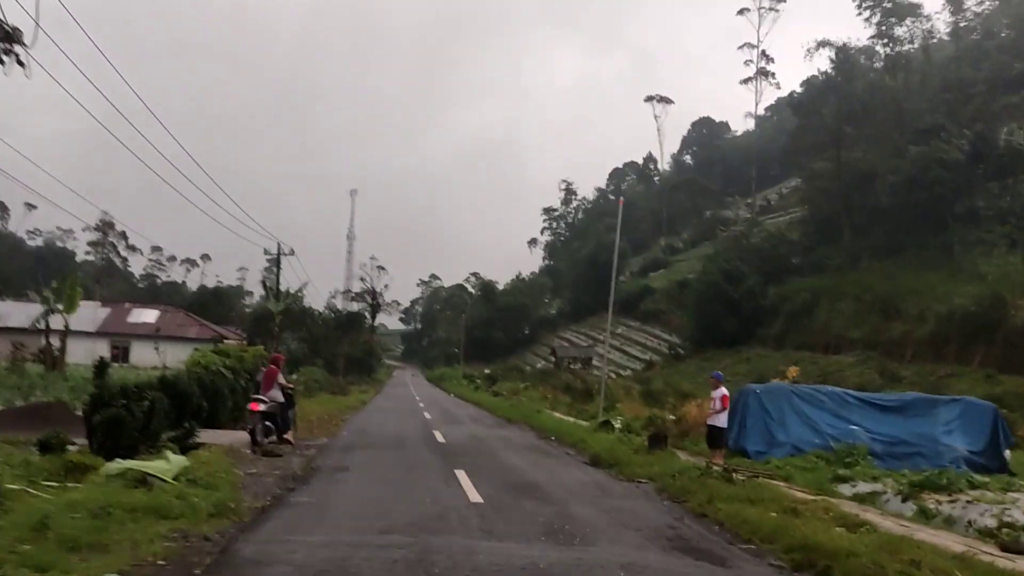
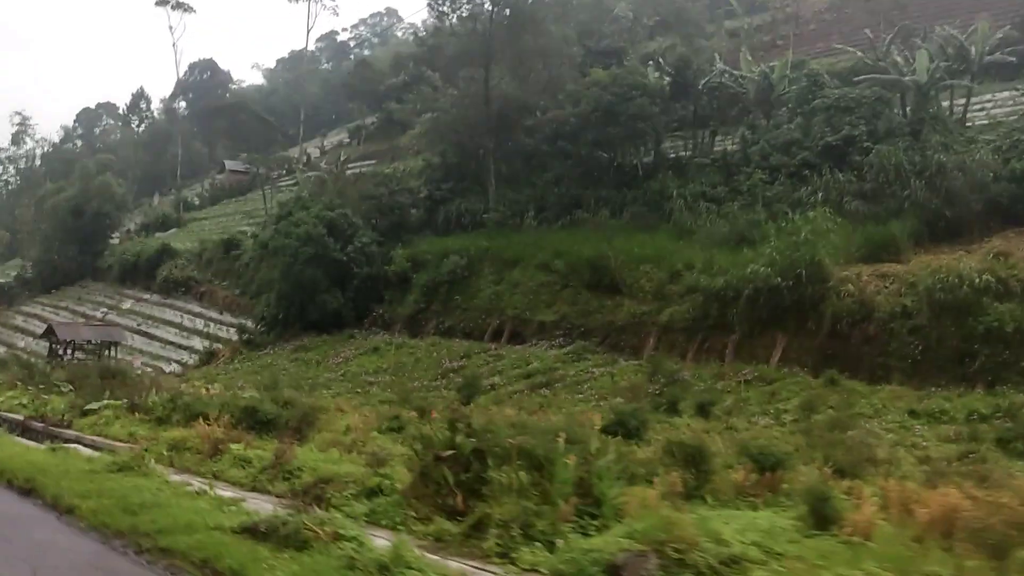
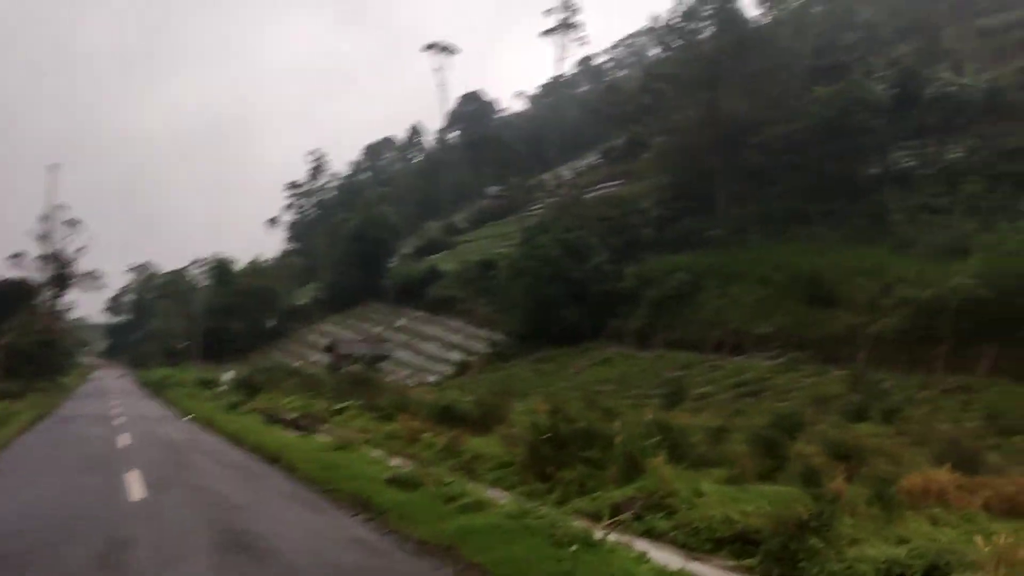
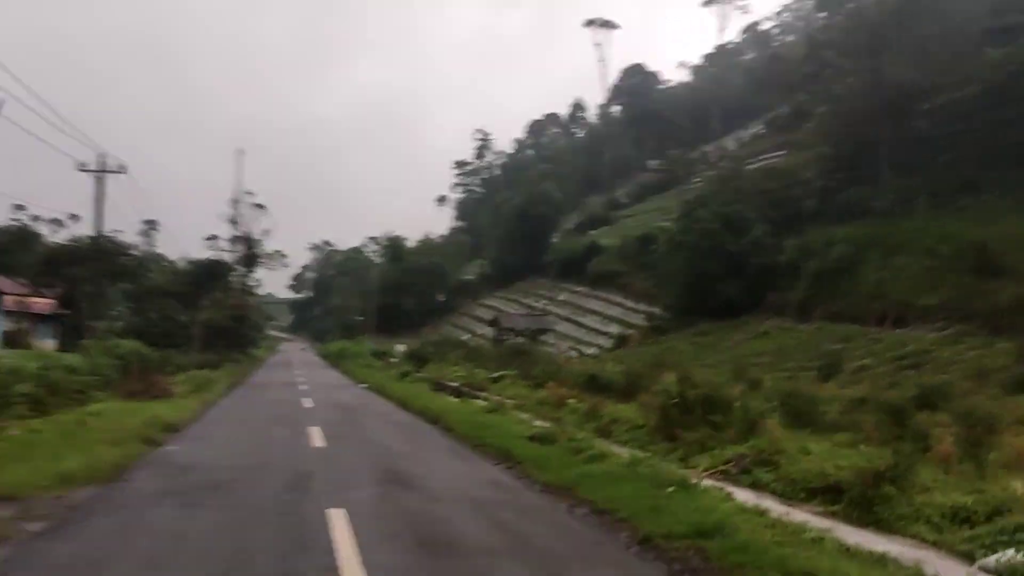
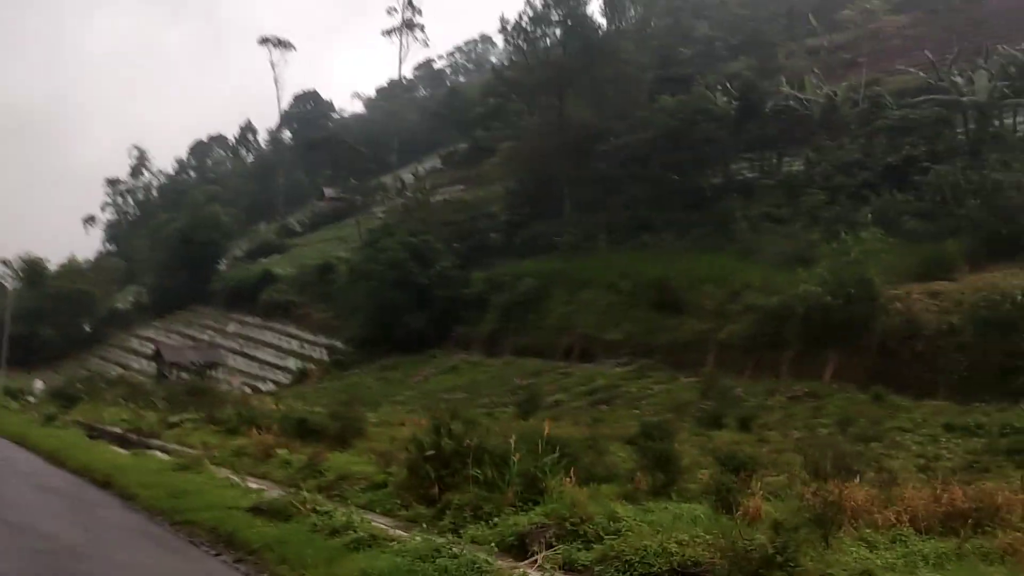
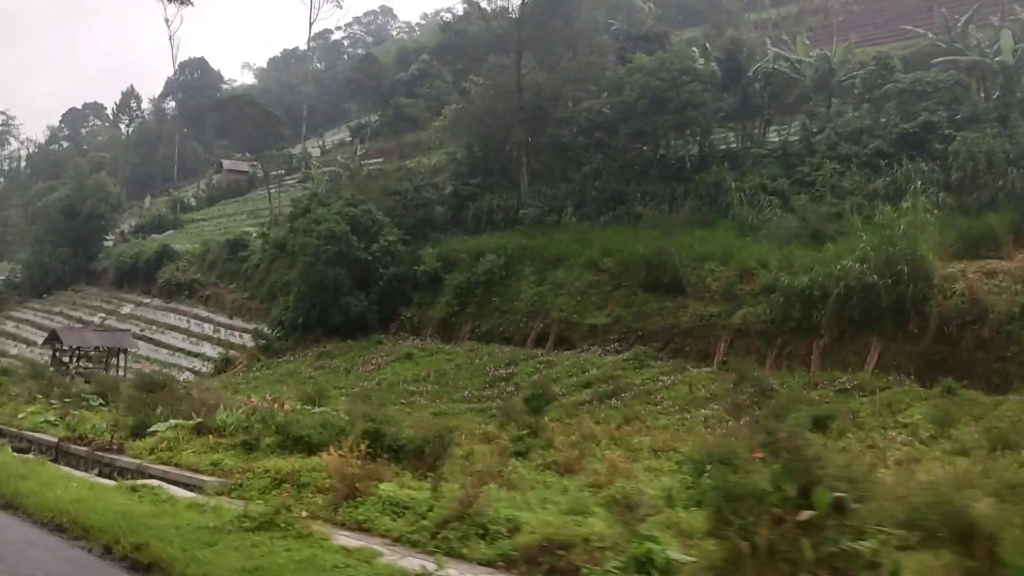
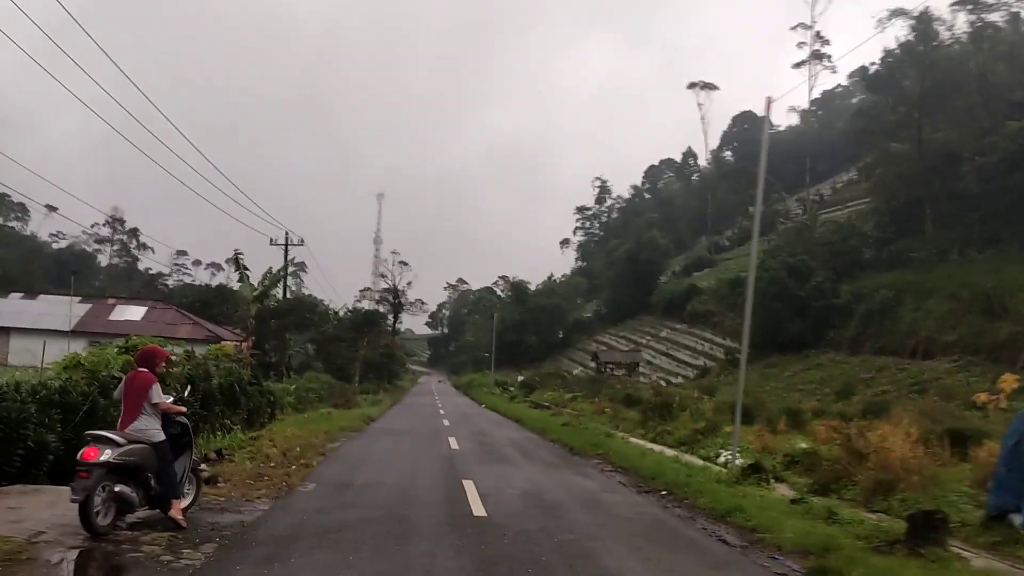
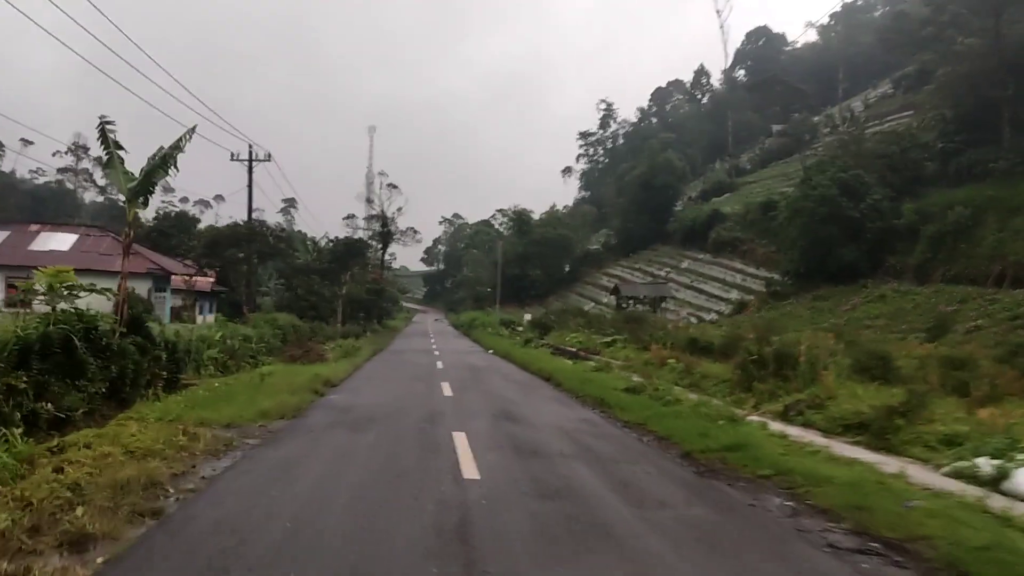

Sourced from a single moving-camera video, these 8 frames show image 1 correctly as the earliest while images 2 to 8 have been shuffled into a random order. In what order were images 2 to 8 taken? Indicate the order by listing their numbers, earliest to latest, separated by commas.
7, 8, 4, 3, 5, 2, 6
